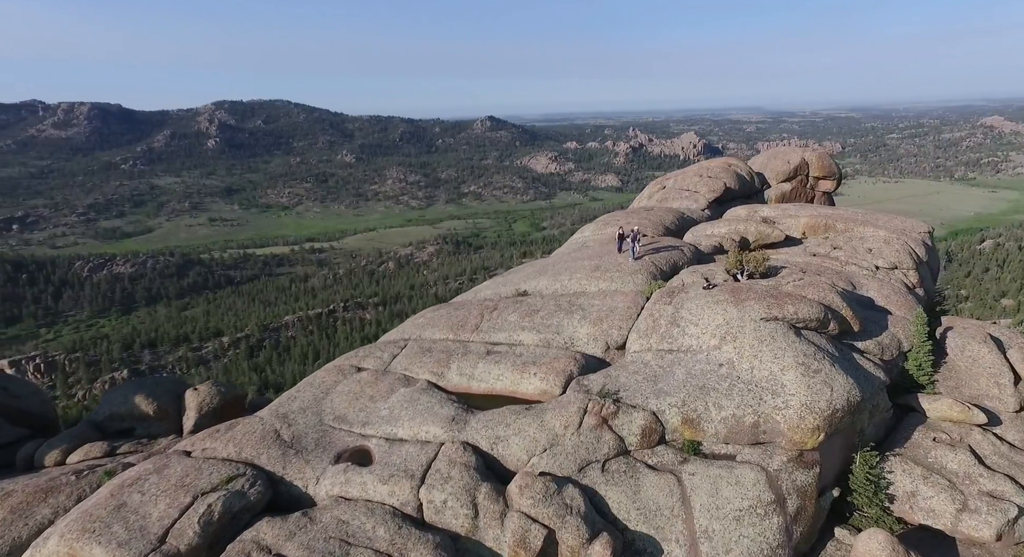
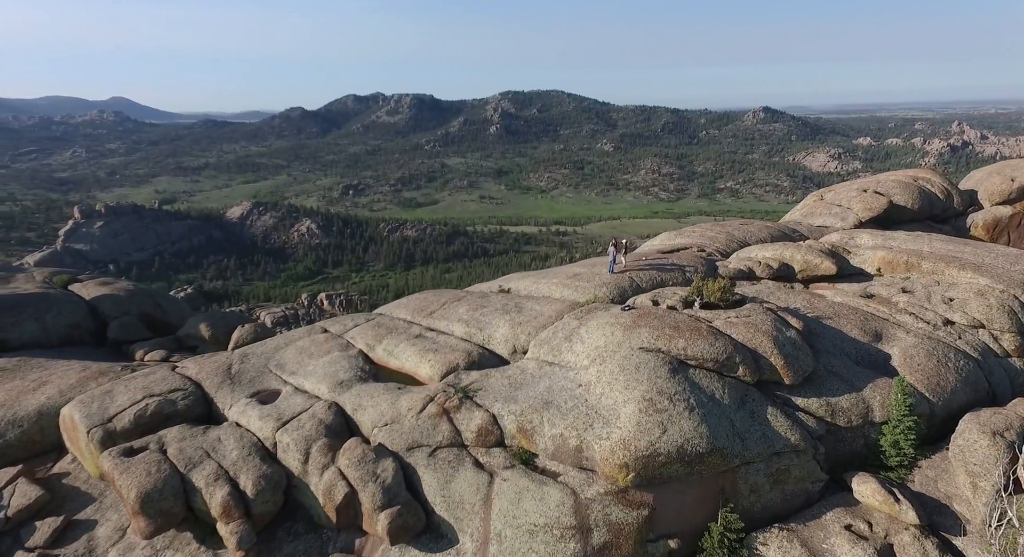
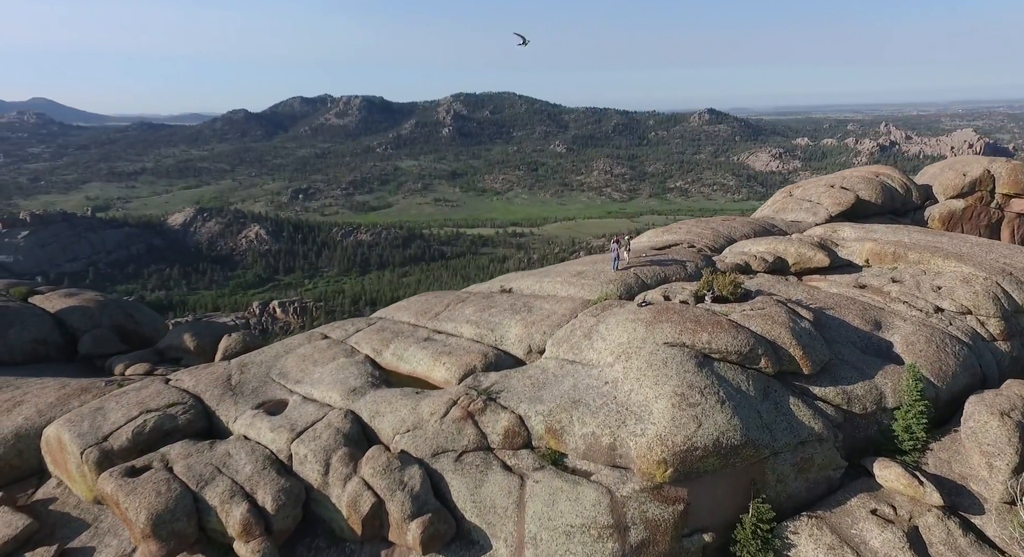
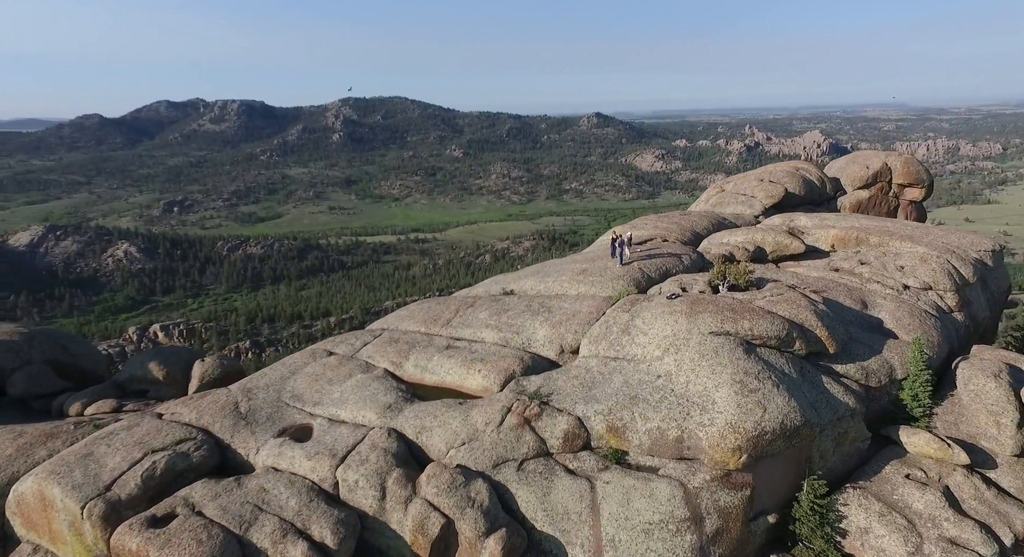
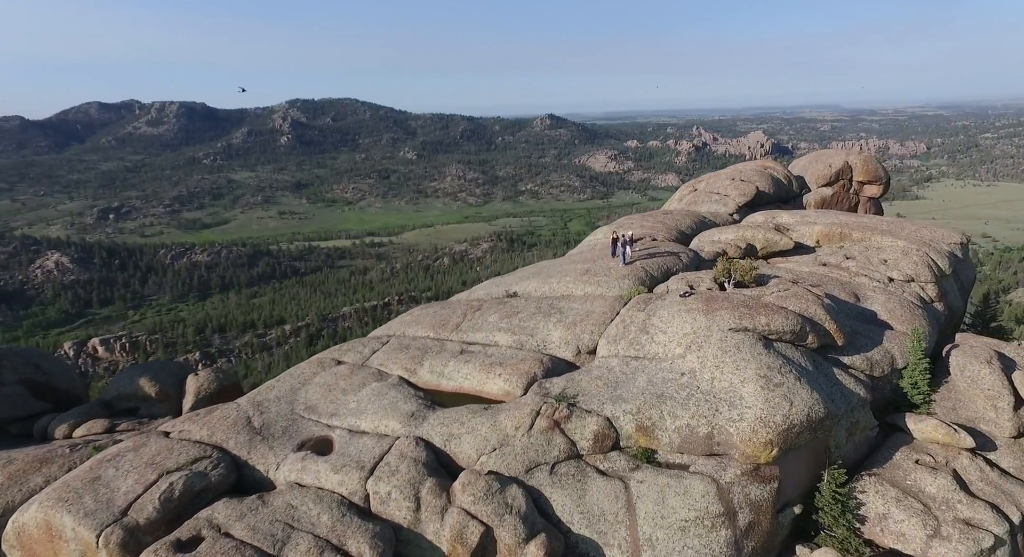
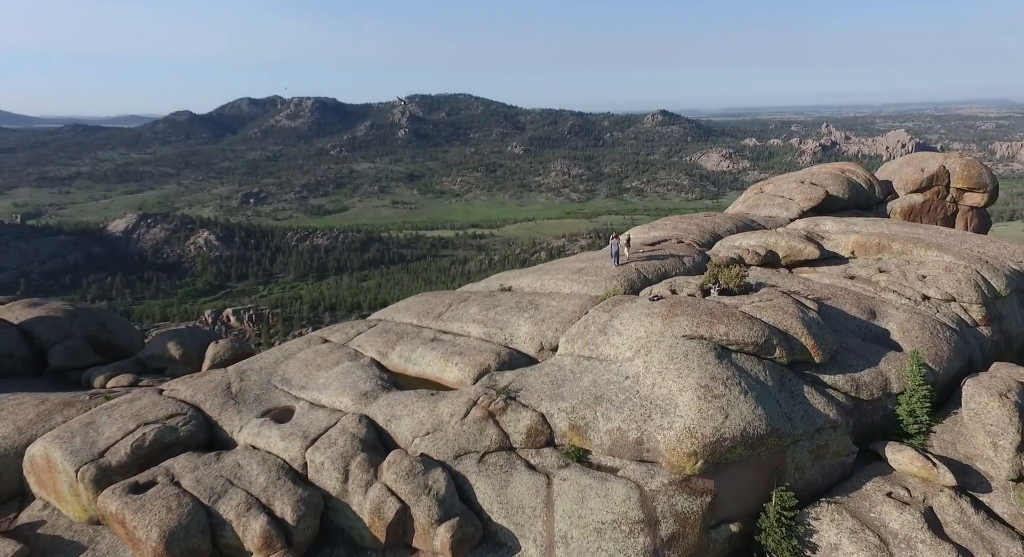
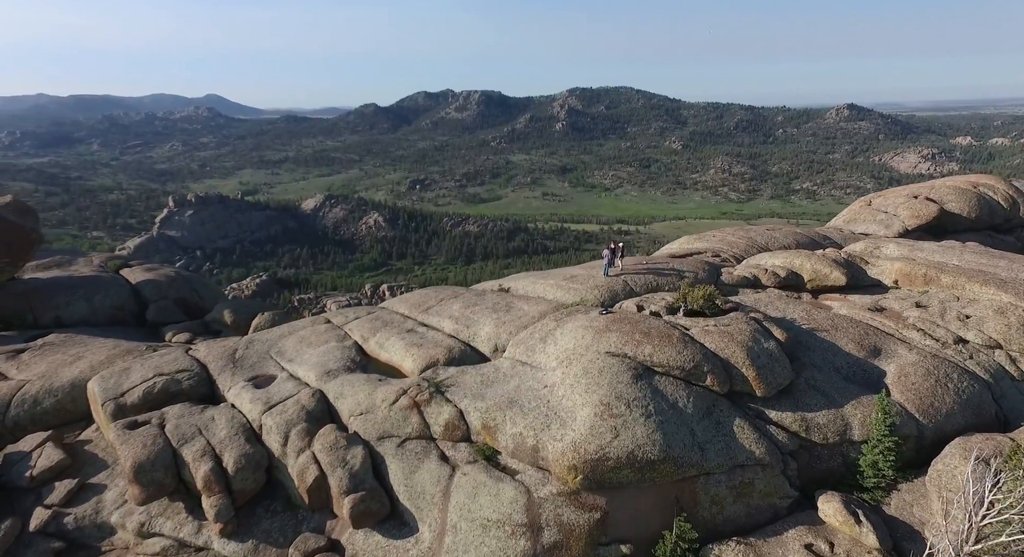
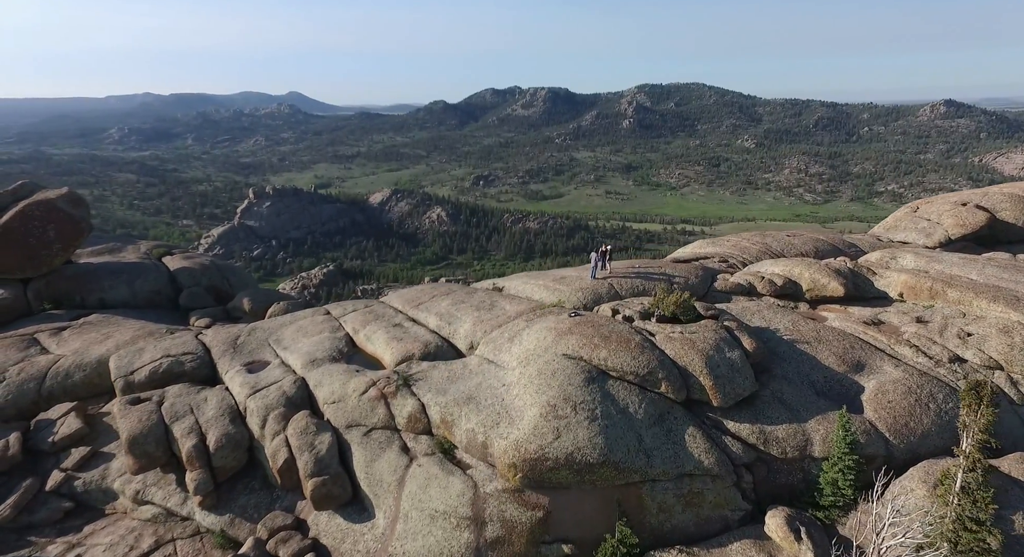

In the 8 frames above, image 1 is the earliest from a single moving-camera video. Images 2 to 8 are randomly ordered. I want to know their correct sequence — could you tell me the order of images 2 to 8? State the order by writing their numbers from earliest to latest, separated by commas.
5, 4, 6, 3, 2, 7, 8
